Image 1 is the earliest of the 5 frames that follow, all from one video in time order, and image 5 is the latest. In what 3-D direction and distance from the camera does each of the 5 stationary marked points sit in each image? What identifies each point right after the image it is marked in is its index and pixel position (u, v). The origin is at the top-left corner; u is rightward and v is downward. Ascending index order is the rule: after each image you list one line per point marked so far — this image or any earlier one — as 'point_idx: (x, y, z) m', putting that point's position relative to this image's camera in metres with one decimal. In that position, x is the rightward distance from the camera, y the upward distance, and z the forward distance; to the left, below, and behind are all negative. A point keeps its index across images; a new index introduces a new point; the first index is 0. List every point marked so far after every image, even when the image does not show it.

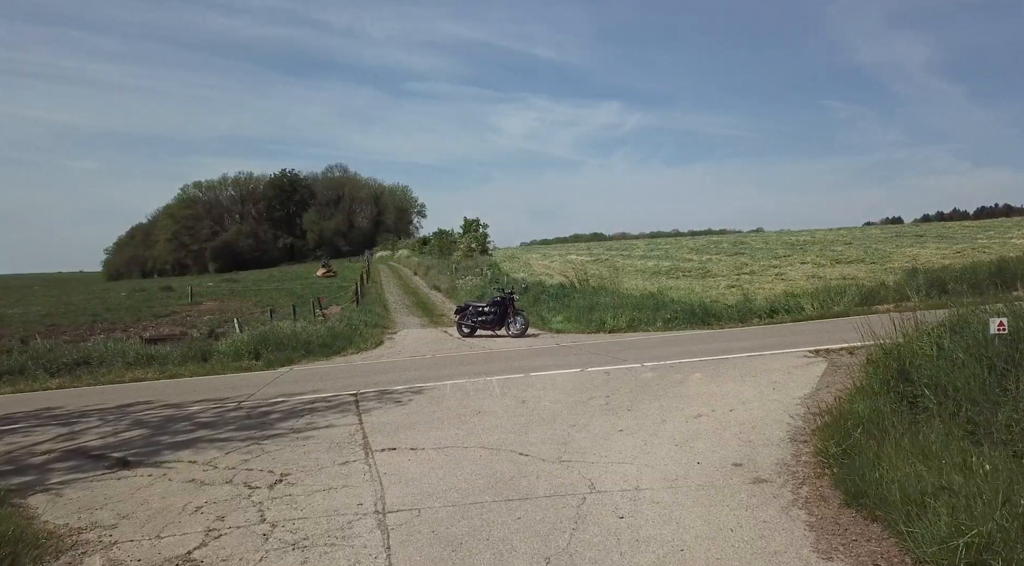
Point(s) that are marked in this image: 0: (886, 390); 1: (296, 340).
0: (+3.7, -1.1, +6.6) m
1: (-4.8, -1.3, +14.8) m
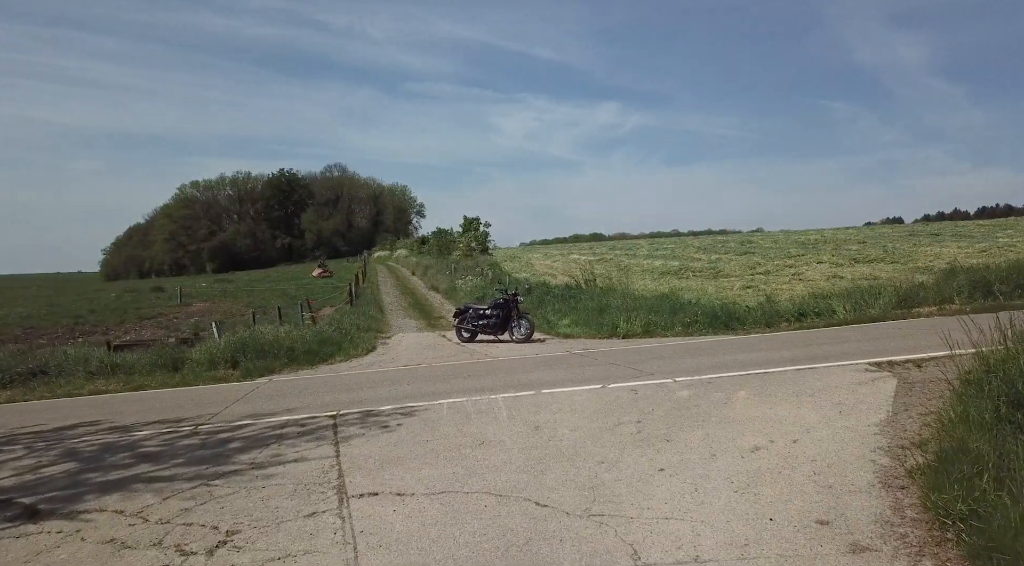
0: (+3.8, -1.1, +5.2) m
1: (-4.7, -1.3, +13.4) m
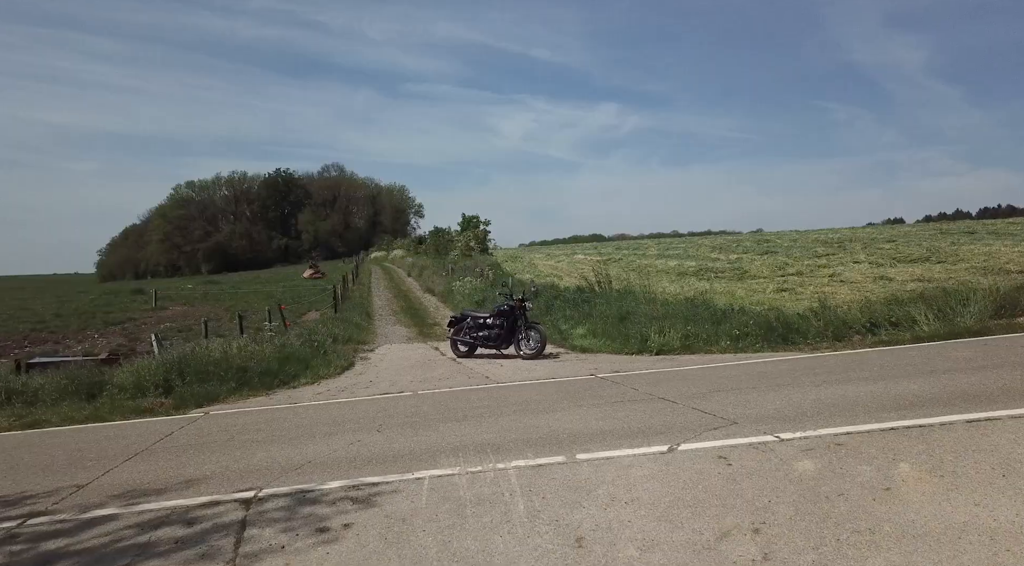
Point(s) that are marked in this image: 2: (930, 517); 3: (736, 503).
0: (+3.9, -1.1, +2.5) m
1: (-4.6, -1.3, +10.7) m
2: (+2.3, -1.3, +3.8) m
3: (+1.4, -1.3, +4.1) m
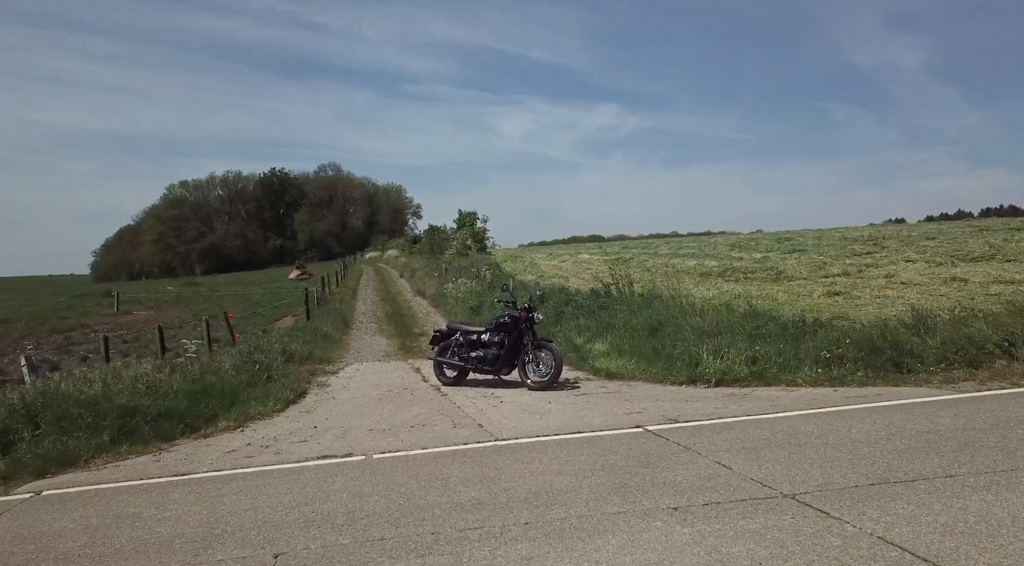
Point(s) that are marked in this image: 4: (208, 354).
0: (+4.0, -1.1, -0.8) m
1: (-4.5, -1.4, +7.4) m
2: (+2.4, -1.4, +0.5) m
3: (+1.4, -1.4, +0.8) m
4: (-5.0, -1.1, +11.2) m
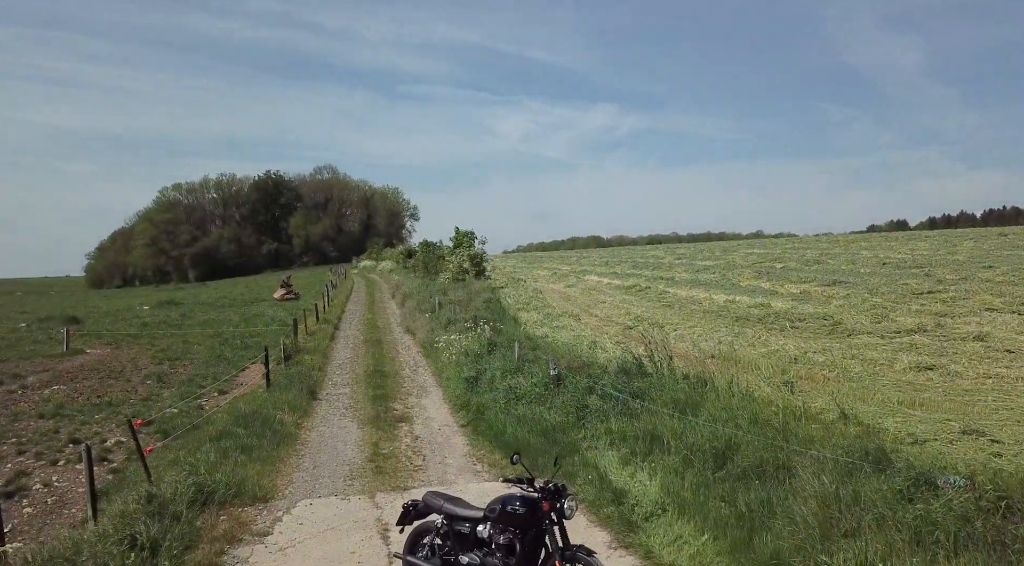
0: (+4.1, -2.6, -4.4) m
1: (-4.4, -2.8, +3.8) m
2: (+2.6, -2.8, -3.2) m
3: (+1.6, -2.8, -2.8) m
4: (-4.9, -2.6, +7.5) m
